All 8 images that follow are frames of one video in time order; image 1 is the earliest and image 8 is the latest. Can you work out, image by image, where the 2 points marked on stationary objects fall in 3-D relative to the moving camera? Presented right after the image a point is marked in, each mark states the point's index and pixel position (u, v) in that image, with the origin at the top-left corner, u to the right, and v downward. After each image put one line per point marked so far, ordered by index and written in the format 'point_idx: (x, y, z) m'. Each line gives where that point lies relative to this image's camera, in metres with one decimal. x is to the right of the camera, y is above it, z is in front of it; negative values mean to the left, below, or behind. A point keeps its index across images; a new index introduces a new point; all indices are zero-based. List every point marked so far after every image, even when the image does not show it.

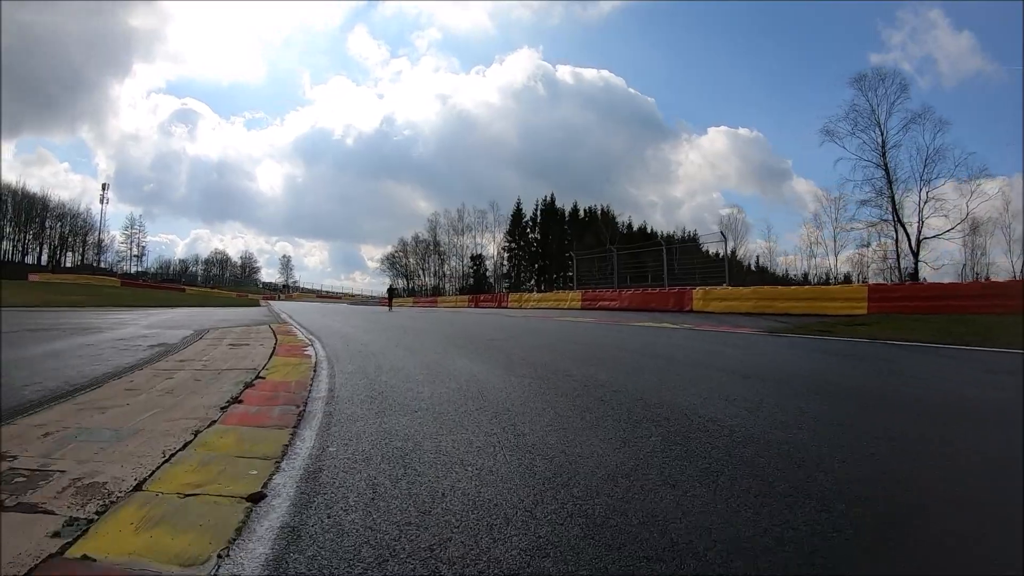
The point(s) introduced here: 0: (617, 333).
0: (+2.7, -1.2, +14.0) m
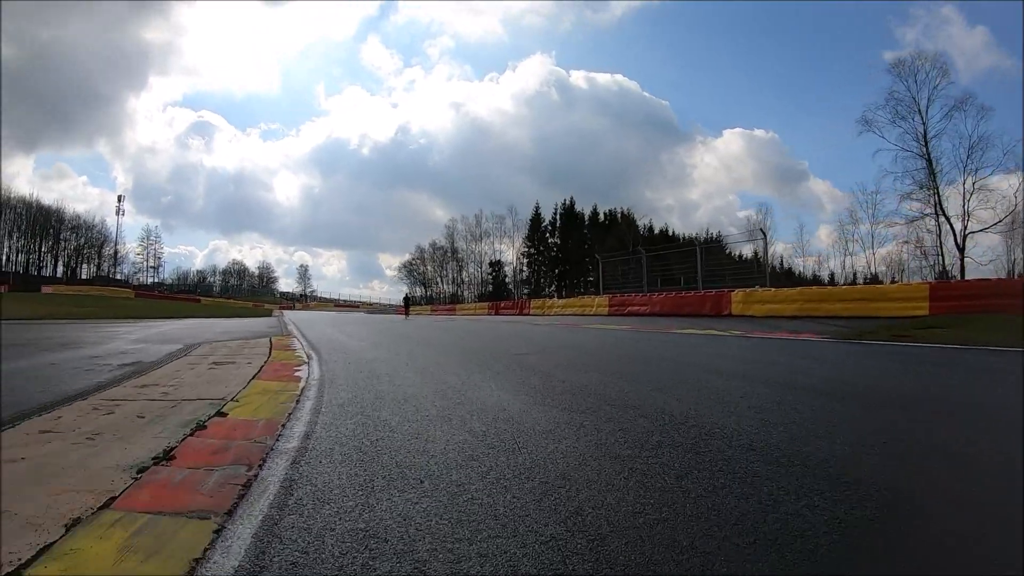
0: (+3.3, -1.2, +12.6) m
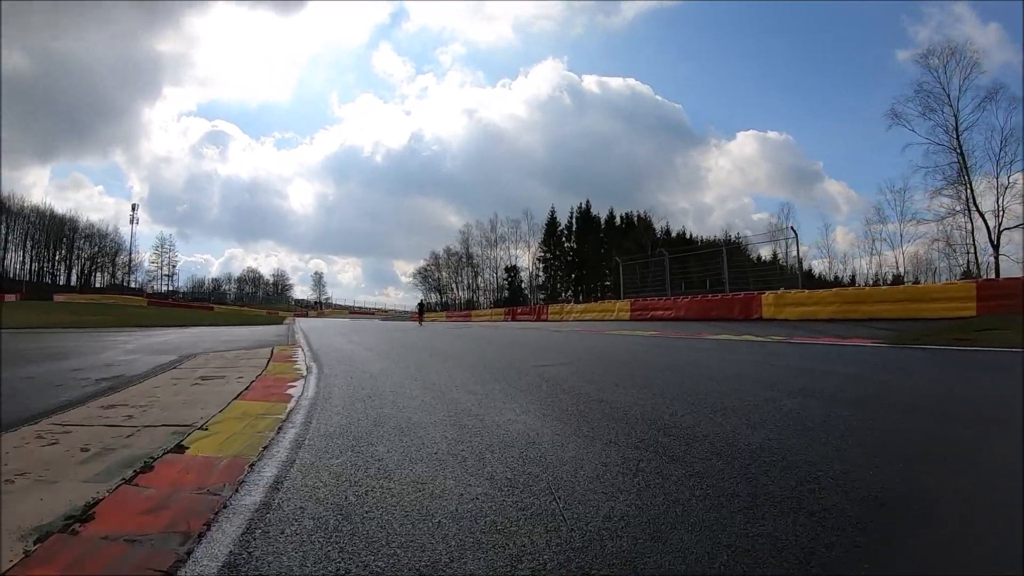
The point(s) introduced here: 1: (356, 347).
0: (+3.7, -1.3, +11.7) m
1: (-2.8, -1.1, +9.6) m
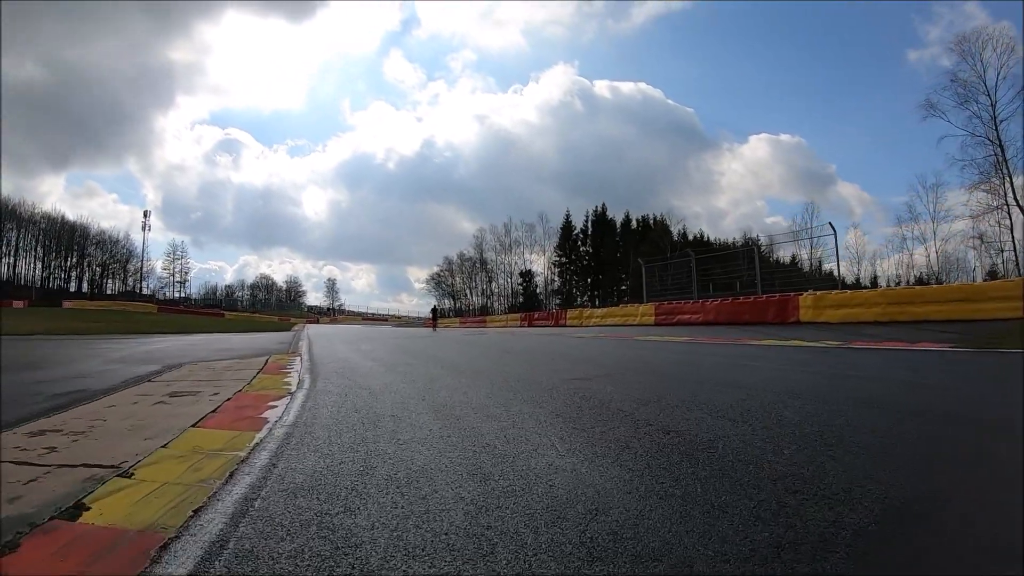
0: (+4.1, -1.3, +10.7) m
1: (-2.5, -1.1, +8.6) m
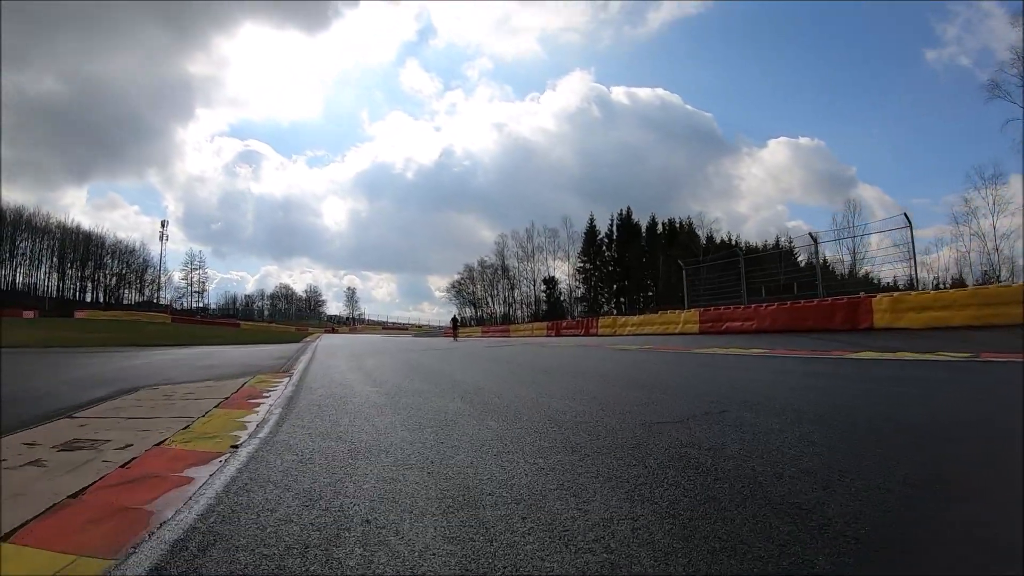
0: (+4.6, -1.3, +8.9) m
1: (-2.0, -1.2, +7.1) m
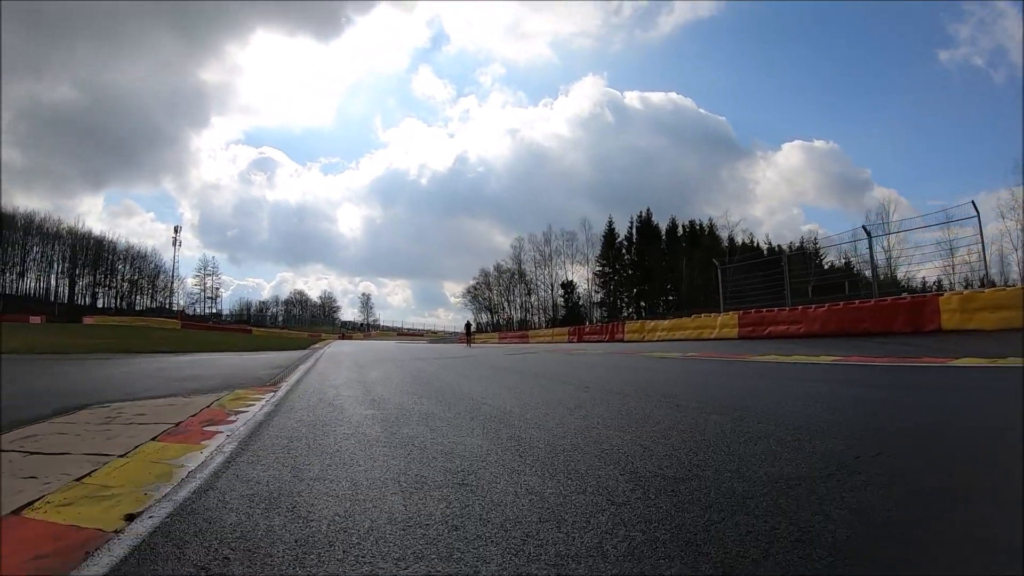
0: (+5.0, -1.3, +7.6) m
1: (-1.7, -1.2, +6.0) m
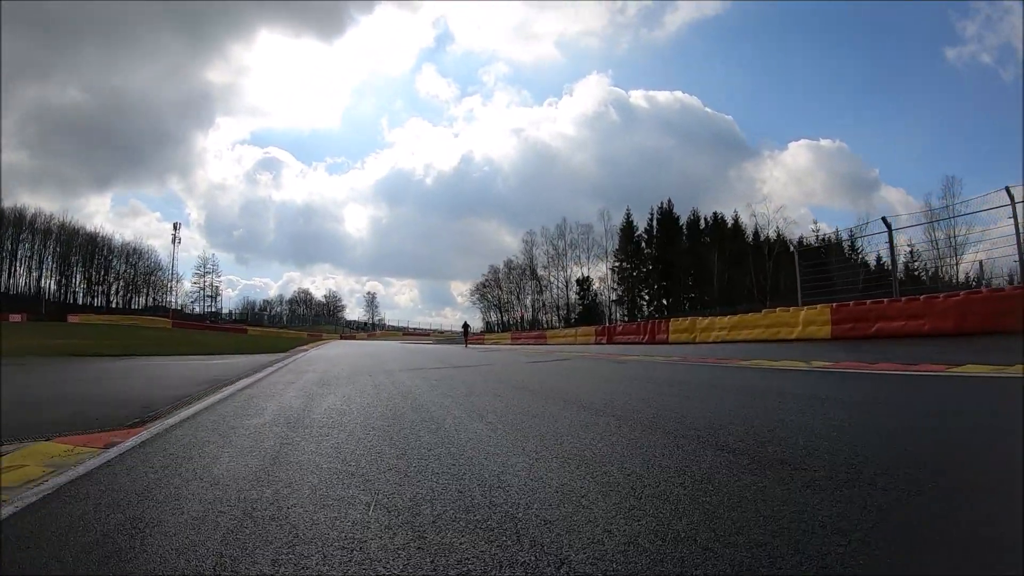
0: (+5.3, -1.1, +4.9) m
1: (-1.4, -0.9, +3.3) m
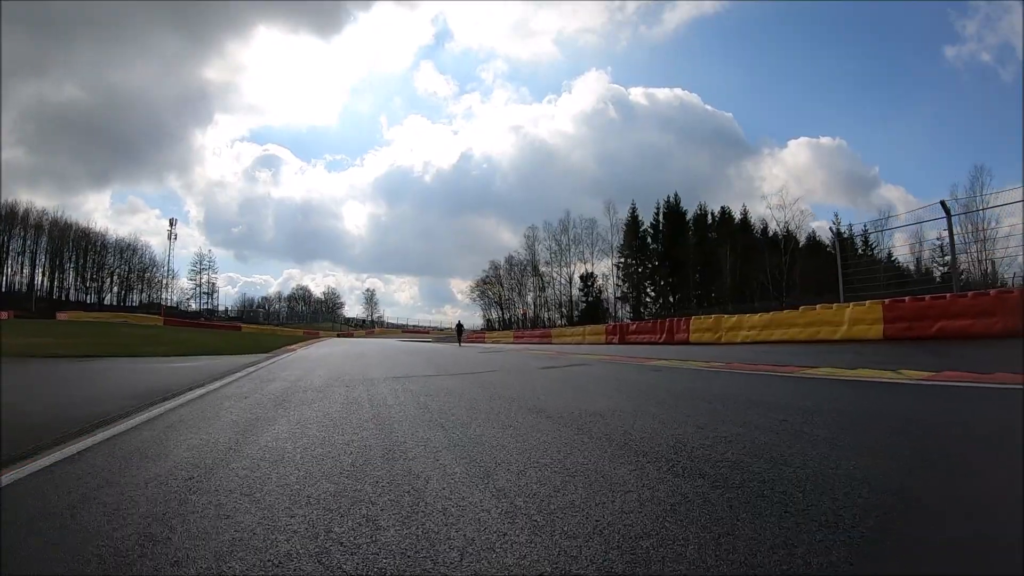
0: (+5.4, -1.0, +3.7) m
1: (-1.3, -0.9, +2.2) m
